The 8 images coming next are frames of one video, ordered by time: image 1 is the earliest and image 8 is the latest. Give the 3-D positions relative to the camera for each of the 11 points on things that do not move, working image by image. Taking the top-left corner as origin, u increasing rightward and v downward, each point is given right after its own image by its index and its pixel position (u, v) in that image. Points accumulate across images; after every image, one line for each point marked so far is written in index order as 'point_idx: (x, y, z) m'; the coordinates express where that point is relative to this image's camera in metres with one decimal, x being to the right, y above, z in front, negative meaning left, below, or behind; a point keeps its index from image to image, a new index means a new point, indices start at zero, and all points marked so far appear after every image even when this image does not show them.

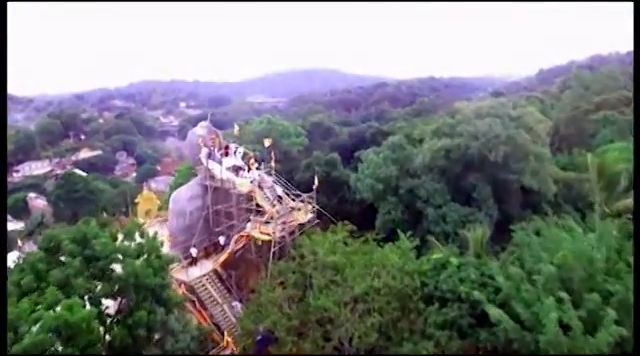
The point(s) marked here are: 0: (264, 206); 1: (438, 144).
0: (-1.5, -0.8, +13.3) m
1: (+3.8, +0.9, +15.4) m
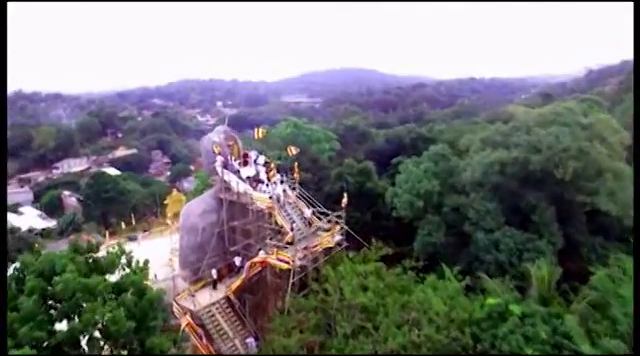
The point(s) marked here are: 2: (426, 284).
0: (-0.8, -1.1, +11.6) m
1: (+4.7, +0.5, +13.3) m
2: (+2.0, -2.0, +9.3) m
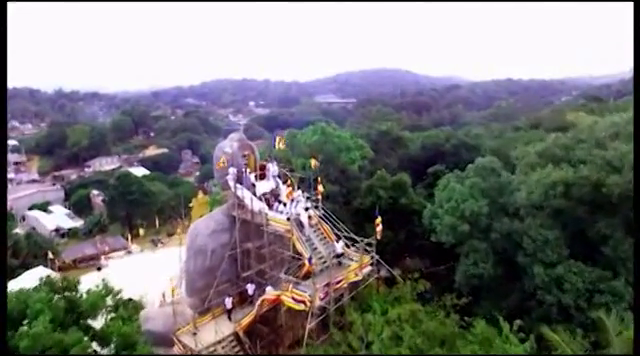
0: (-0.3, -1.5, +10.0) m
1: (+5.3, 0.0, +11.3) m
2: (+2.4, -2.4, +7.5) m
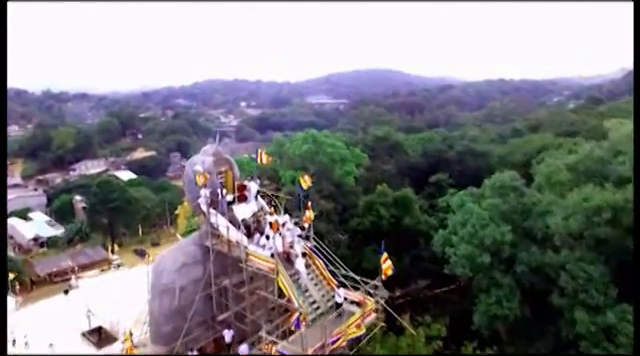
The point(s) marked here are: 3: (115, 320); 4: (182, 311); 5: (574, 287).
0: (-0.4, -1.9, +8.1) m
1: (+5.2, -0.4, +9.5) m
2: (+2.3, -2.8, +5.7) m
3: (-6.7, -4.5, +15.9) m
4: (-2.5, -2.4, +8.9) m
5: (+4.8, -1.9, +9.2) m
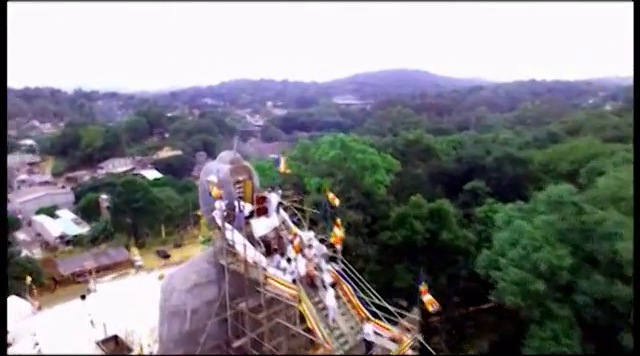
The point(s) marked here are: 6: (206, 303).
0: (0.0, -2.1, +7.1) m
1: (+5.7, -0.6, +8.2) m
2: (+2.5, -3.0, +4.5) m
3: (-5.9, -4.6, +15.2) m
4: (-2.1, -2.6, +8.0) m
5: (+5.2, -2.2, +7.9) m
6: (-1.9, -2.1, +8.1) m
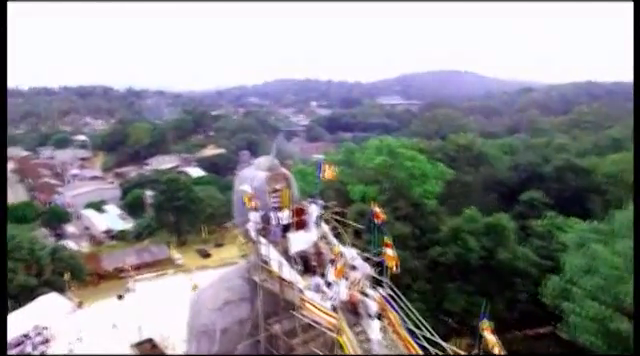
0: (+0.5, -2.3, +6.3) m
1: (+6.3, -0.9, +6.9) m
2: (+2.8, -3.3, +3.5) m
3: (-4.7, -4.7, +14.8) m
4: (-1.5, -2.7, +7.3) m
5: (+5.8, -2.5, +6.6) m
6: (-1.3, -2.2, +7.4) m
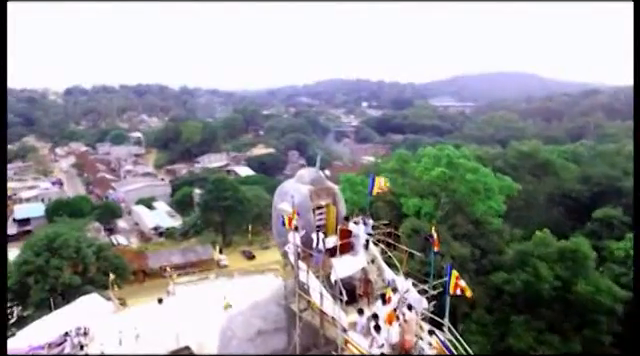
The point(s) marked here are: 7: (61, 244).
0: (+1.0, -2.5, +5.2) m
1: (+6.9, -1.3, +5.3) m
2: (+3.0, -3.6, +2.2) m
3: (-3.5, -4.8, +14.3) m
4: (-0.9, -2.9, +6.5) m
5: (+6.3, -2.9, +5.0) m
6: (-0.7, -2.4, +6.5) m
7: (-10.1, -2.6, +19.0) m
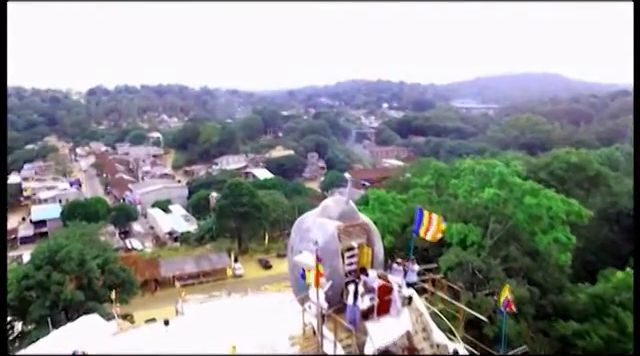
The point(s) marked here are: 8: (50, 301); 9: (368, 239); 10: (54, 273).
0: (+1.2, -2.9, +3.6) m
1: (+7.1, -1.8, +3.4) m
2: (+3.1, -3.9, +0.5) m
3: (-2.9, -5.1, +12.8) m
4: (-0.6, -3.2, +4.9) m
5: (+6.5, -3.3, +3.2) m
6: (-0.4, -2.7, +5.0) m
7: (-9.3, -2.8, +17.8) m
8: (-9.3, -4.2, +16.8) m
9: (+0.7, -0.7, +7.3) m
10: (-9.5, -3.4, +17.4) m
